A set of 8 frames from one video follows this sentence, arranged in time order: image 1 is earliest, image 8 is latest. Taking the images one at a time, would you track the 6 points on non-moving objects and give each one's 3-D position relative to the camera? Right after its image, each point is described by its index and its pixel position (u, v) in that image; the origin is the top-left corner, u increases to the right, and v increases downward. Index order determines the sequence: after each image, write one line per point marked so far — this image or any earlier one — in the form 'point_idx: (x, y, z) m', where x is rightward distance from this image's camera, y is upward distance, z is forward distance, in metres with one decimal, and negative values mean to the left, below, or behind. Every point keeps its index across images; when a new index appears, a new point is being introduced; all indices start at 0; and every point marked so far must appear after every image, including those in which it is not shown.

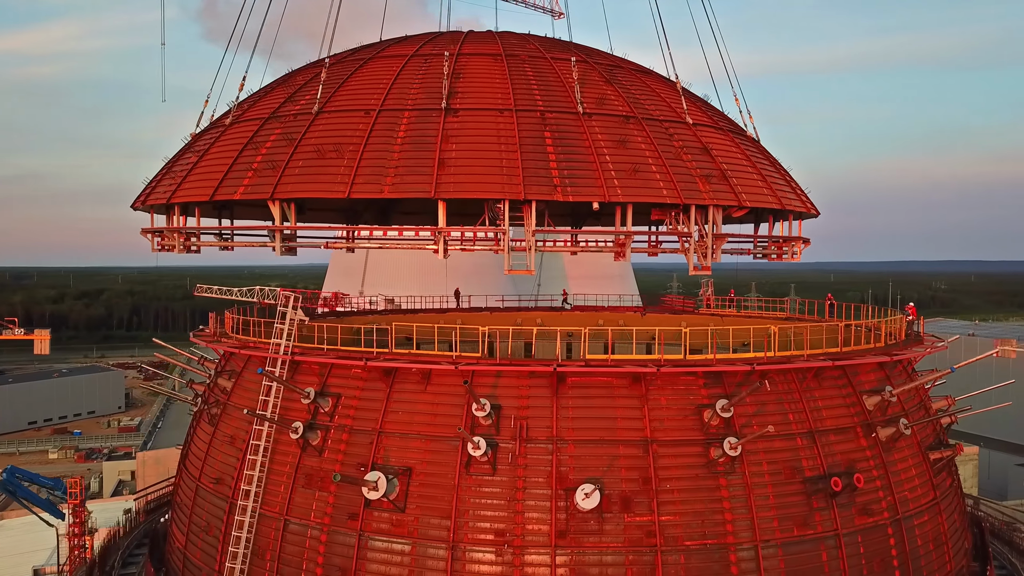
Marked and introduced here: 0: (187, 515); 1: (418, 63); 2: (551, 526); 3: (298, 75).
0: (-5.7, -4.0, +14.2) m
1: (-1.5, +3.8, +14.0) m
2: (+0.5, -3.1, +10.8) m
3: (-3.8, +3.9, +15.1) m
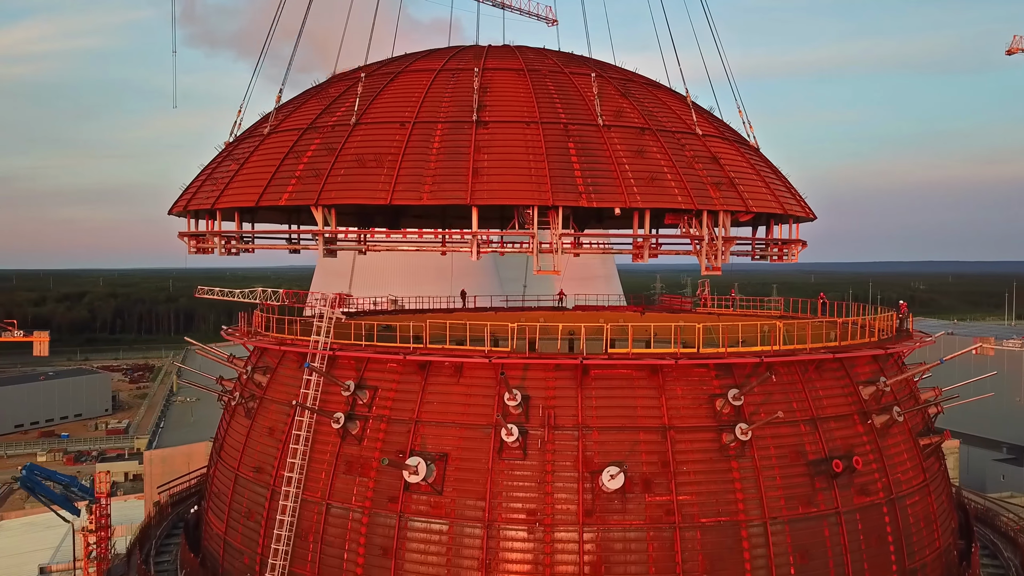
0: (-5.3, -4.0, +15.0) m
1: (-1.1, +3.8, +14.9) m
2: (+1.0, -3.1, +11.7) m
3: (-3.4, +3.9, +16.0) m
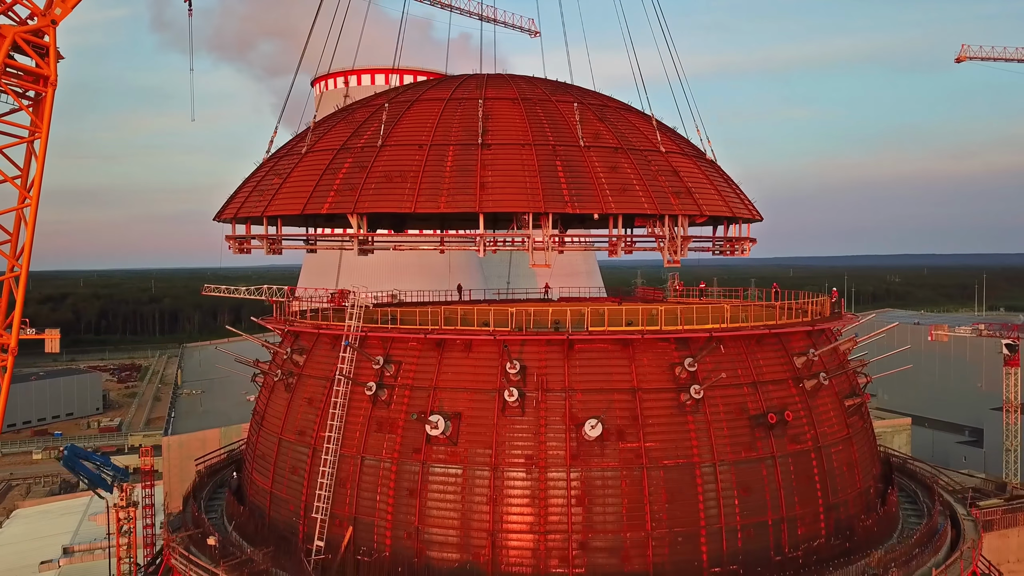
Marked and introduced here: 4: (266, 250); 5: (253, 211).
0: (-5.3, -3.9, +18.0) m
1: (-1.2, +3.9, +17.9) m
2: (+1.0, -2.9, +14.8) m
3: (-3.6, +4.0, +18.9) m
4: (-5.6, +0.9, +18.9) m
5: (-5.5, +1.6, +17.5) m
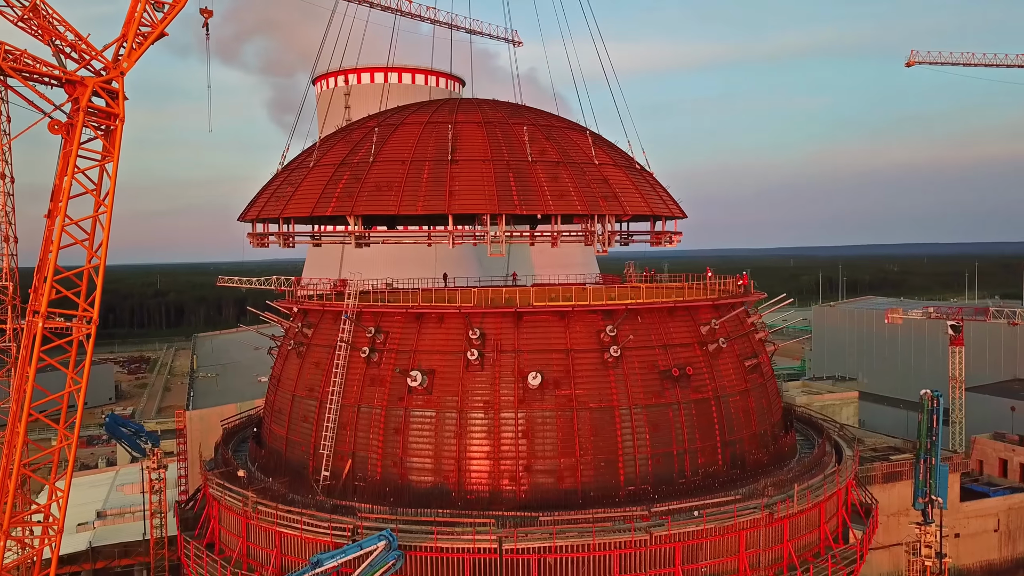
0: (-6.2, -3.5, +22.5) m
1: (-2.2, +4.3, +22.4) m
2: (+0.1, -2.6, +19.3) m
3: (-4.5, +4.4, +23.4) m
4: (-6.6, +1.2, +23.4) m
5: (-6.5, +2.0, +22.0) m
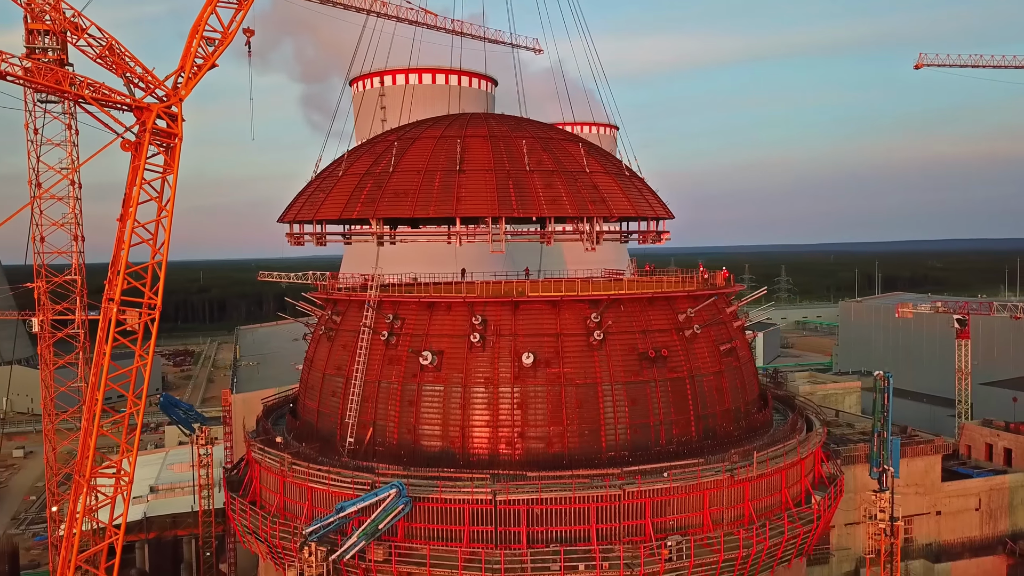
0: (-6.2, -3.3, +26.0) m
1: (-2.2, +4.6, +25.6) m
2: (0.0, -2.4, +22.5) m
3: (-4.4, +4.6, +26.7) m
4: (-6.5, +1.5, +26.8) m
5: (-6.4, +2.2, +25.4) m
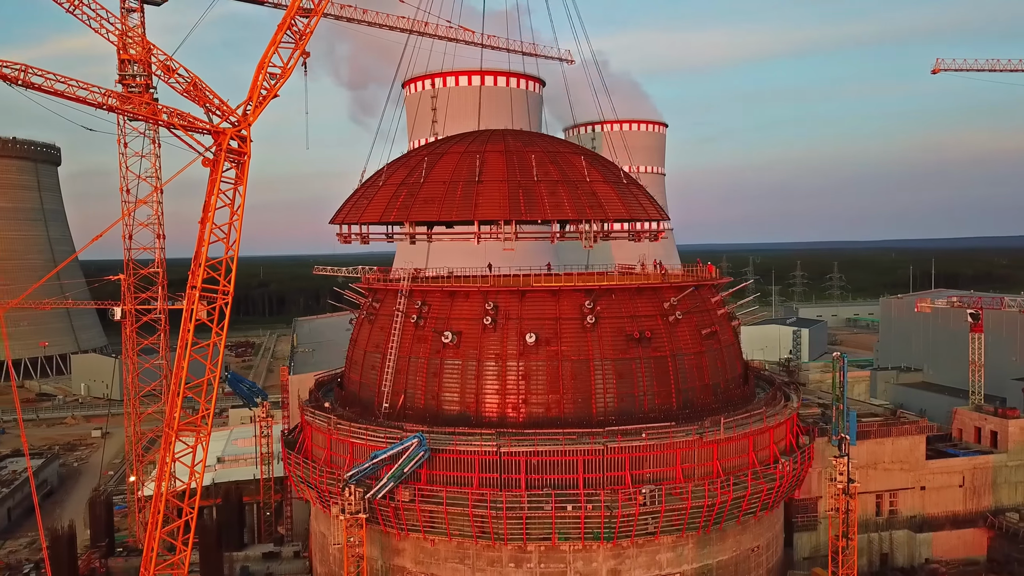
0: (-5.8, -2.9, +30.8) m
1: (-1.7, +4.9, +30.2) m
2: (+0.2, -2.1, +27.0) m
3: (-3.9, +5.0, +31.5) m
4: (-6.0, +1.8, +31.7) m
5: (-6.0, +2.6, +30.3) m
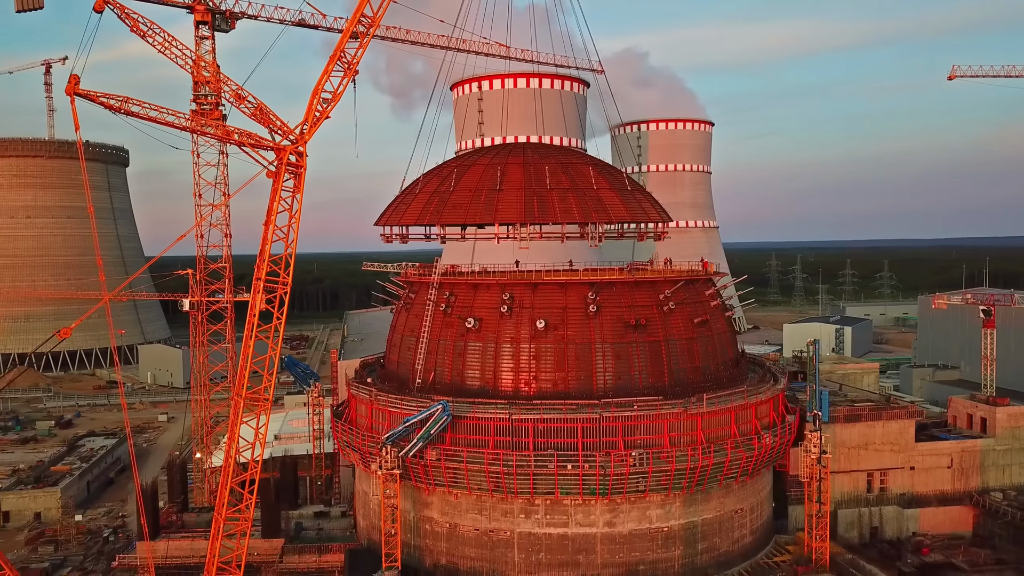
0: (-5.0, -2.6, +35.7) m
1: (-1.0, +5.2, +34.8) m
2: (+0.7, -1.8, +31.5) m
3: (-3.1, +5.3, +36.2) m
4: (-5.1, +2.1, +36.6) m
5: (-5.3, +2.9, +35.2) m
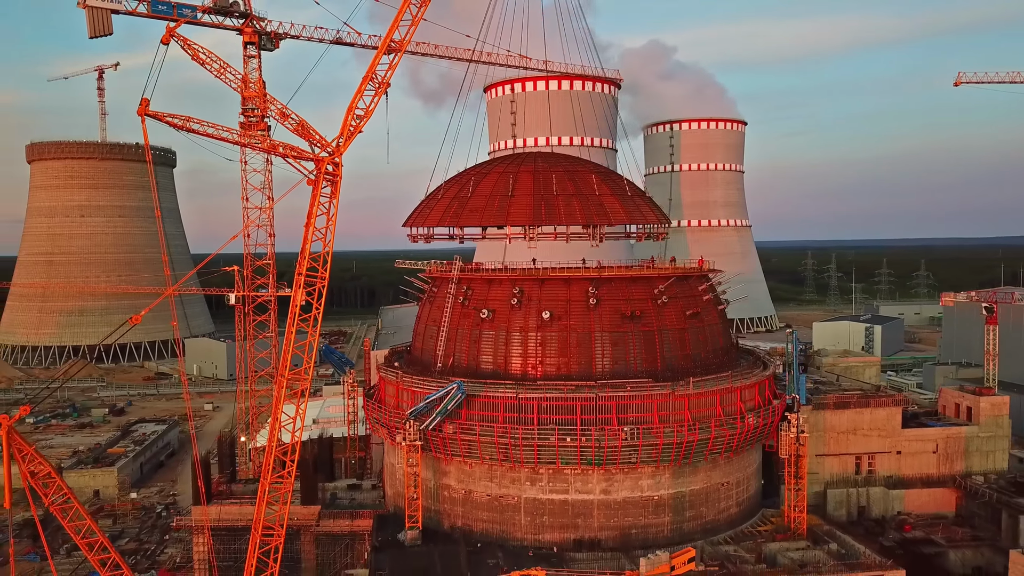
0: (-4.4, -2.4, +40.0) m
1: (-0.4, +5.4, +38.9) m
2: (+1.1, -1.6, +35.6) m
3: (-2.5, +5.5, +40.4) m
4: (-4.5, +2.4, +40.9) m
5: (-4.7, +3.1, +39.5) m
